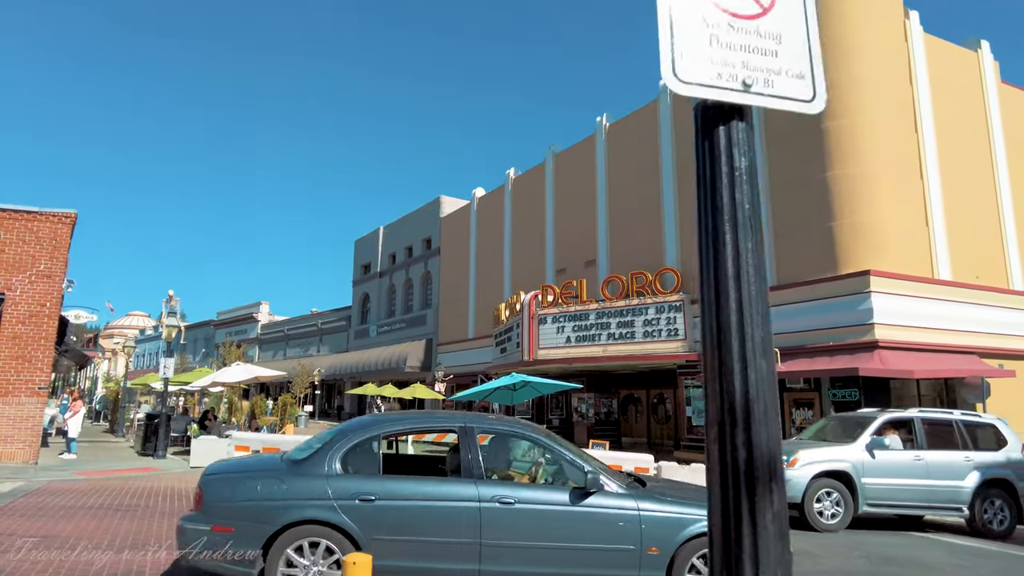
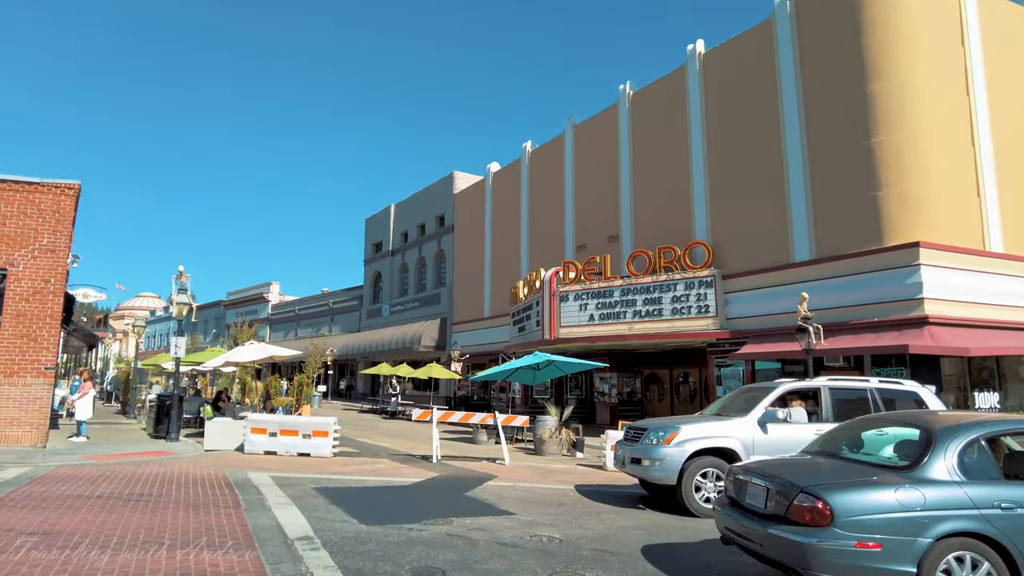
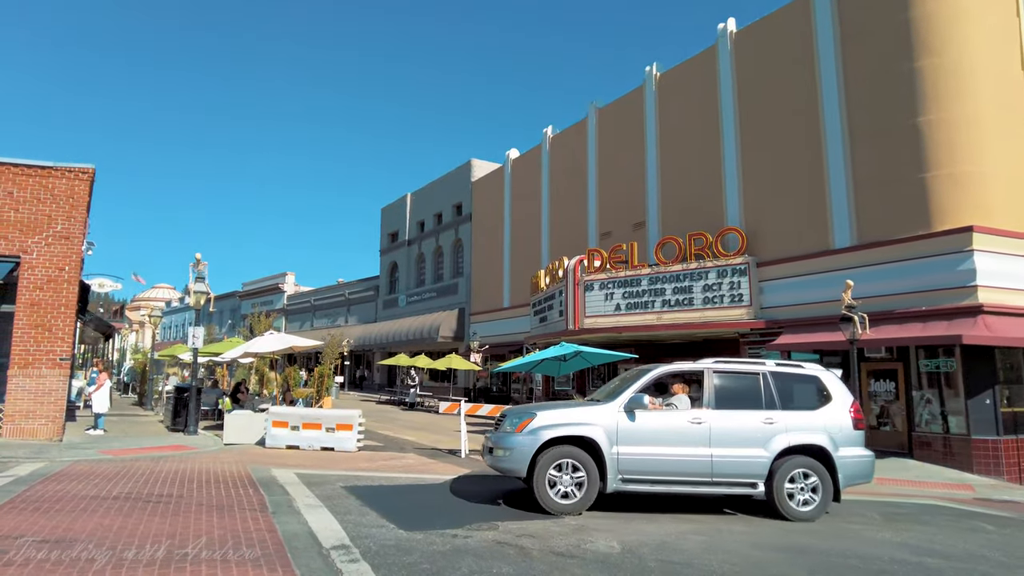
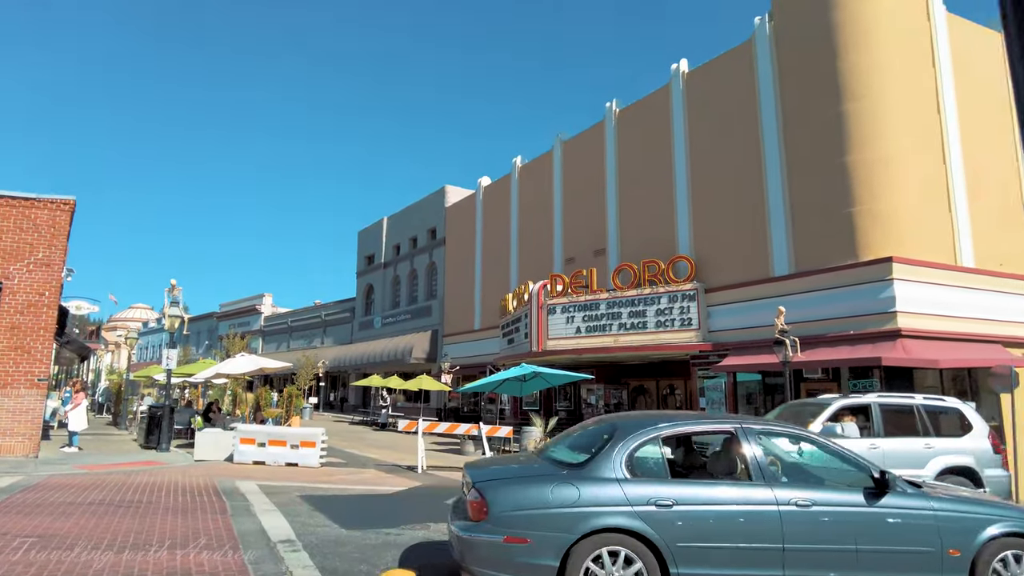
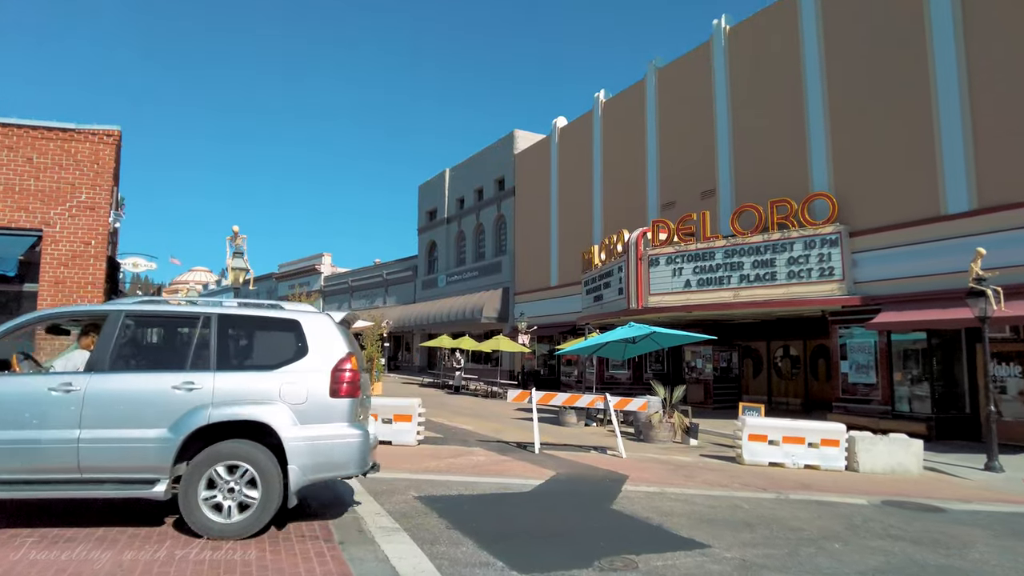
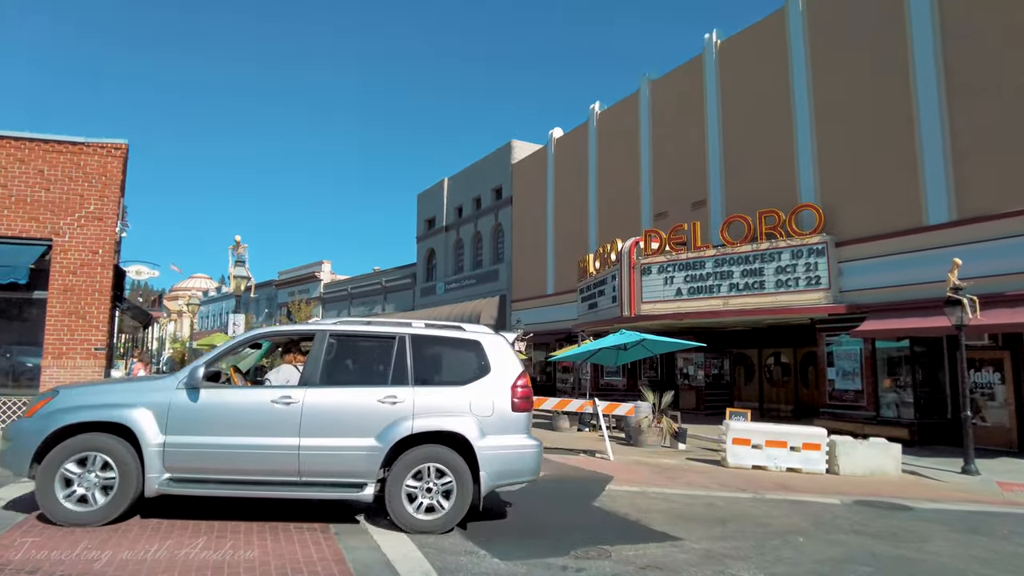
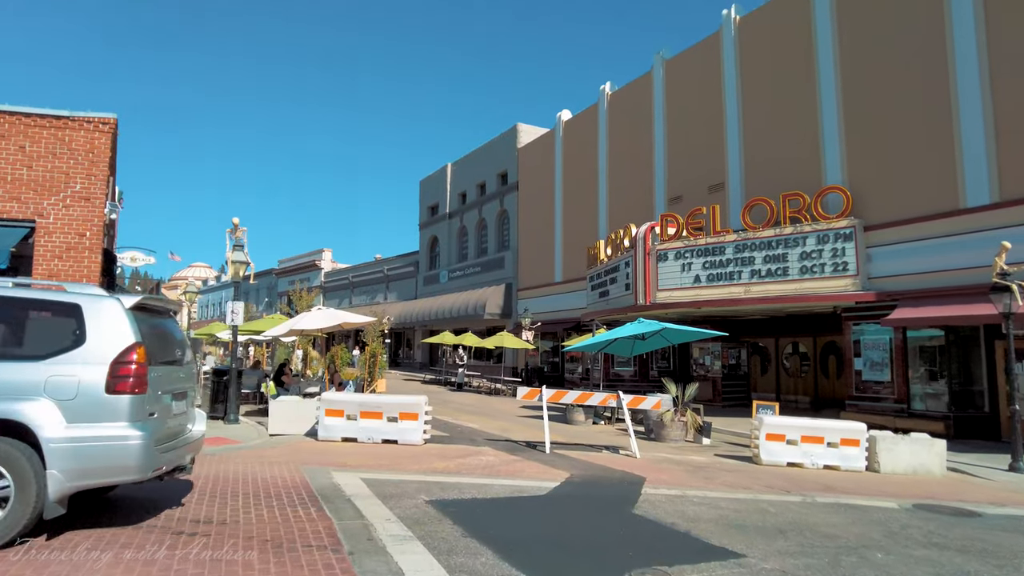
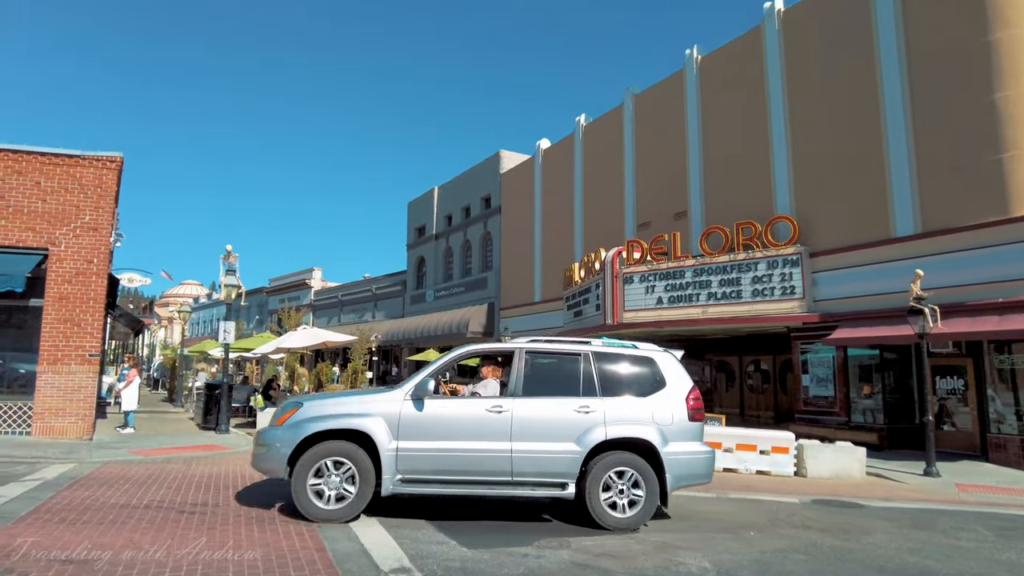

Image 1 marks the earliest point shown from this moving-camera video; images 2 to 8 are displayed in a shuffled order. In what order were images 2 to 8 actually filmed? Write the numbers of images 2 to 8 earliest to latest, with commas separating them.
4, 2, 3, 8, 6, 5, 7
